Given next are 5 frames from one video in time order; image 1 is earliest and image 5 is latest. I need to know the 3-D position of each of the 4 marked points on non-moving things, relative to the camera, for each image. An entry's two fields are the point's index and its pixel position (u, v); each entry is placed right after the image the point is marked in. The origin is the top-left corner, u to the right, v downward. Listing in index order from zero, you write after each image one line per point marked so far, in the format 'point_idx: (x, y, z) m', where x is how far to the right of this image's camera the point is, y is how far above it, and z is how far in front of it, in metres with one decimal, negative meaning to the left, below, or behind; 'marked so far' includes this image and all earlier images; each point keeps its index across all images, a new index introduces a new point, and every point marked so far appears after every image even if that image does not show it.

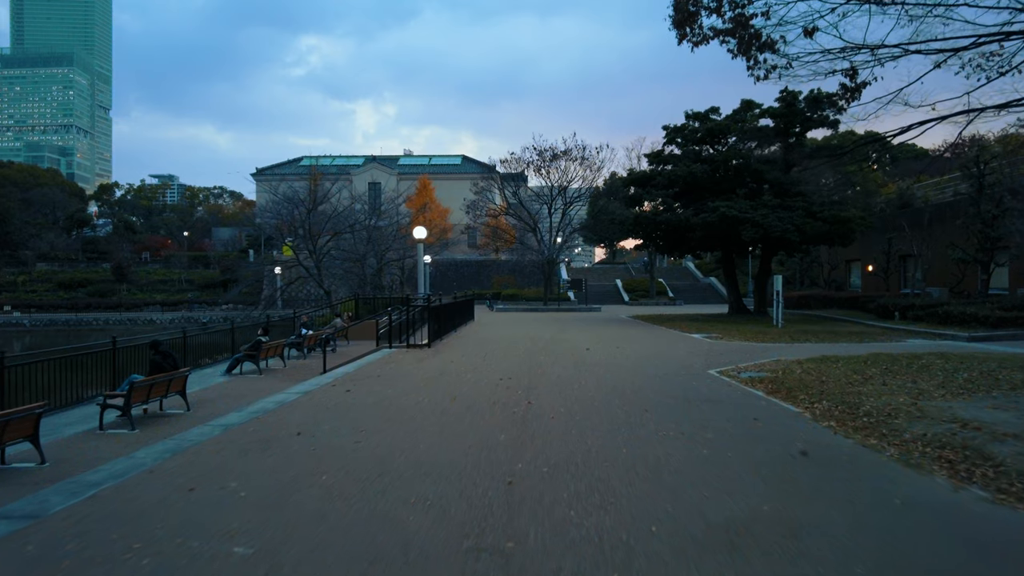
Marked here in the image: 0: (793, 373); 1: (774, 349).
0: (+5.0, -1.5, +11.4) m
1: (+6.6, -1.5, +16.0) m
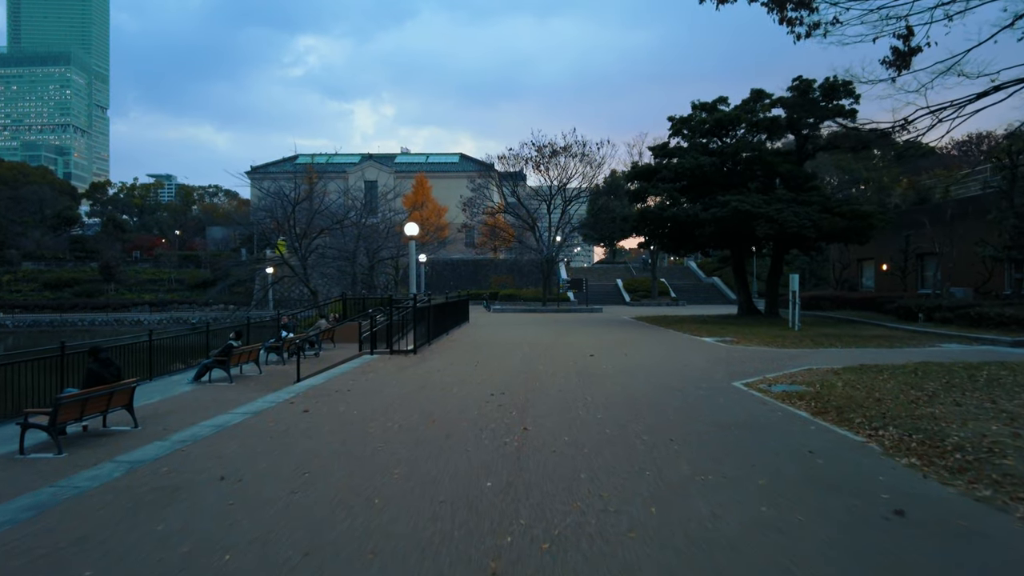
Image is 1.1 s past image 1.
0: (+4.9, -1.5, +9.8) m
1: (+6.5, -1.5, +14.4) m
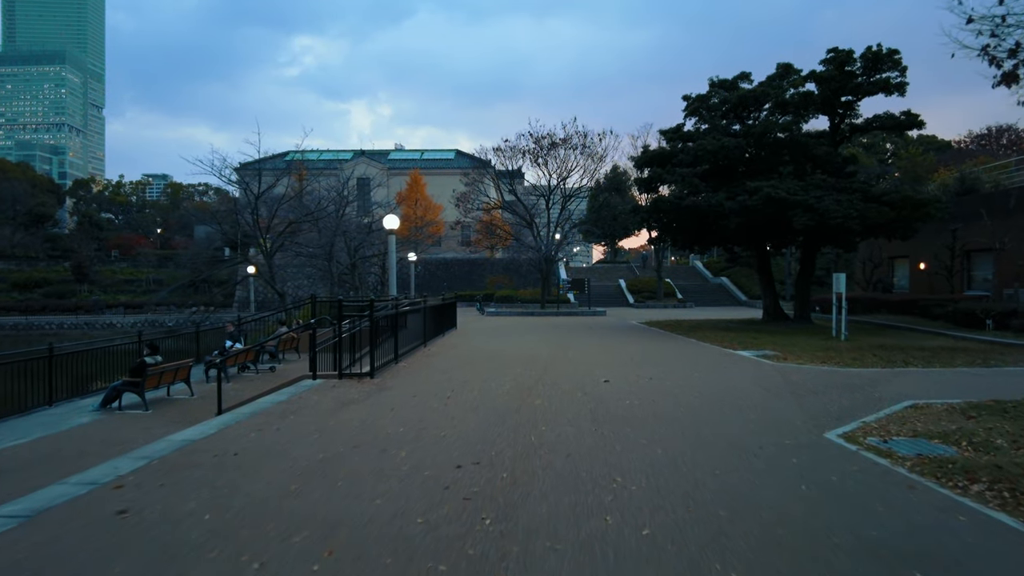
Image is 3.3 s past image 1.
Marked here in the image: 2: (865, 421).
0: (+4.7, -1.5, +6.2) m
1: (+6.3, -1.6, +10.8) m
2: (+4.3, -1.6, +7.7) m
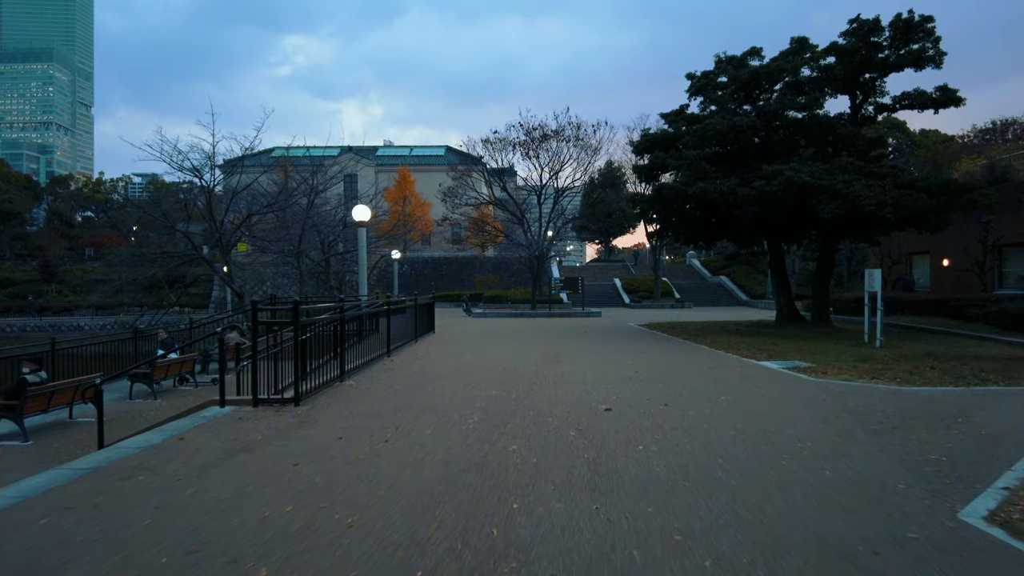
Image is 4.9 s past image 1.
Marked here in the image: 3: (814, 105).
0: (+4.4, -1.5, +3.6) m
1: (+5.9, -1.5, +8.2) m
2: (+3.9, -1.6, +5.1) m
3: (+9.5, +5.7, +19.9) m
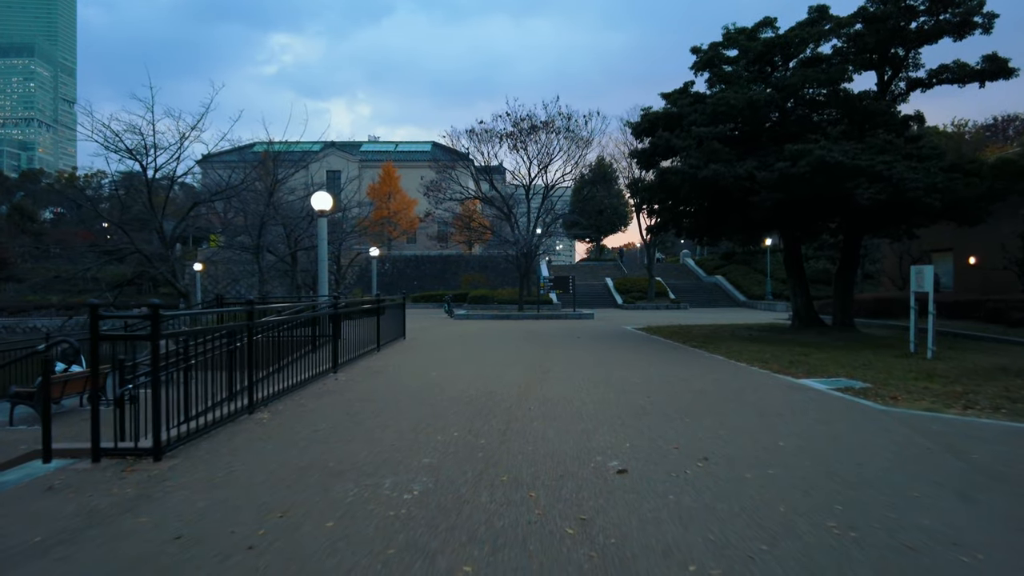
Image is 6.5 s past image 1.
0: (+4.2, -1.5, +0.9) m
1: (+5.6, -1.5, +5.6) m
2: (+3.7, -1.6, +2.4) m
3: (+9.0, +5.8, +17.3) m
